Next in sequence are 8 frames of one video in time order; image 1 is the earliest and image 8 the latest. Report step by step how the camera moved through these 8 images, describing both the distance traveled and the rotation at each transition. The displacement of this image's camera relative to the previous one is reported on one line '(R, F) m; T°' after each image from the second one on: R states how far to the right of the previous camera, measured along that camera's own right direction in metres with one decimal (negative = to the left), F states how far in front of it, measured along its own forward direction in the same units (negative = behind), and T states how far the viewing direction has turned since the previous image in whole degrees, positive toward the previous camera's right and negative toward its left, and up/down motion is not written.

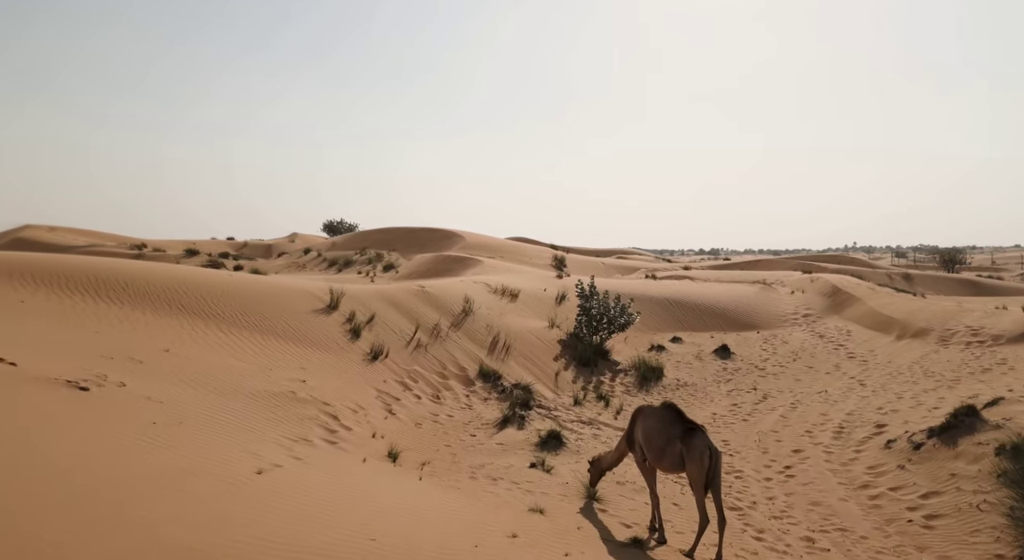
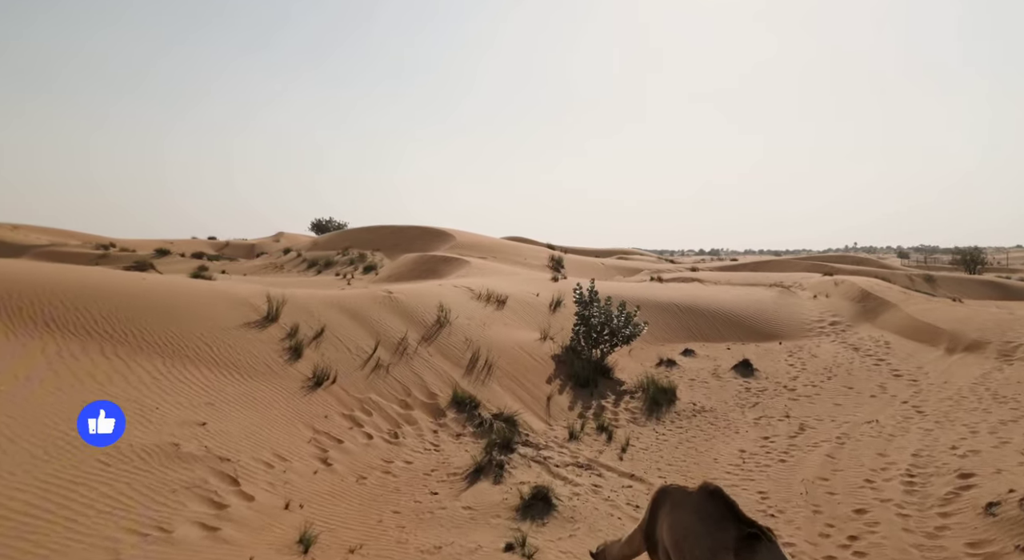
(+0.3, +2.1) m; 0°
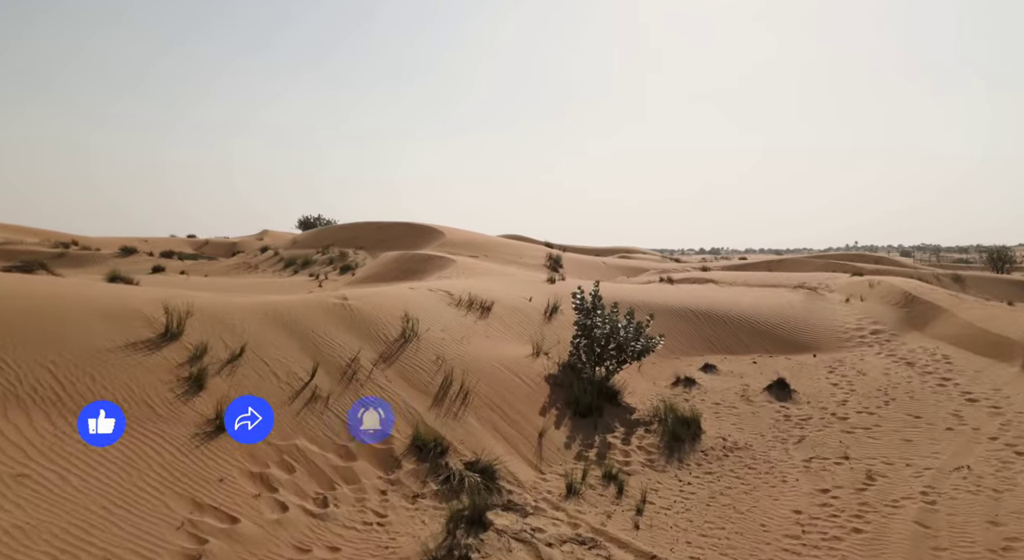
(+0.2, +2.2) m; 0°
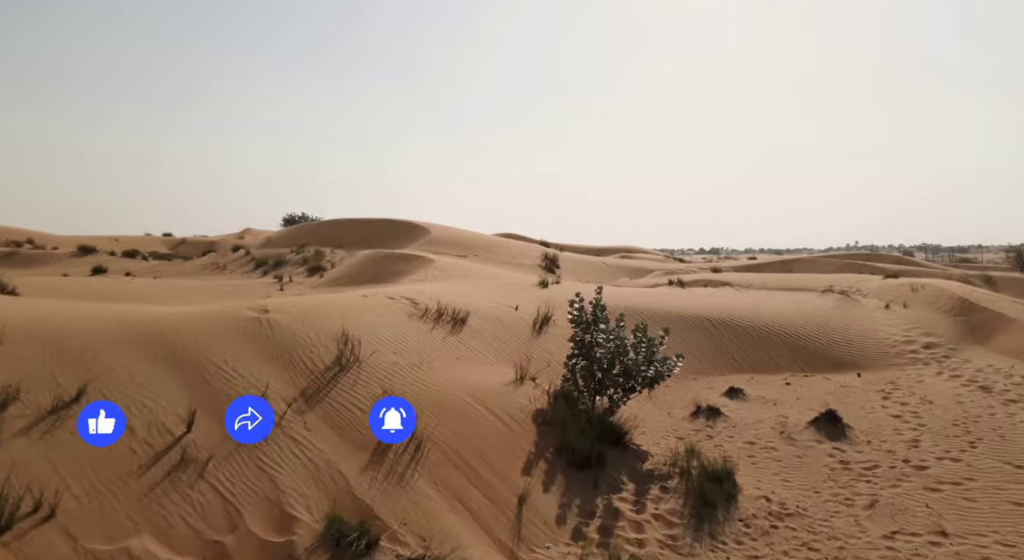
(+0.3, +2.2) m; 0°
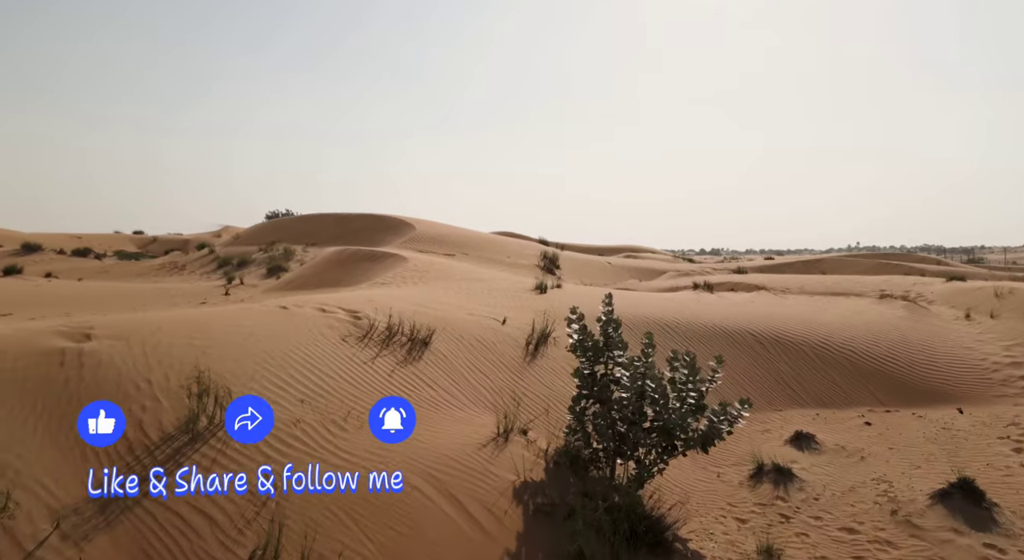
(+0.2, +2.7) m; 0°
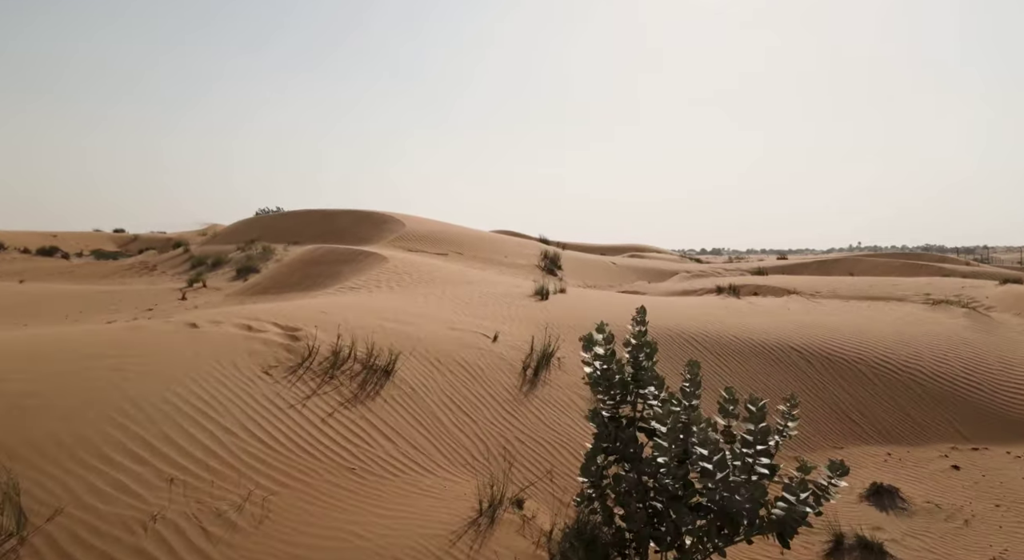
(+0.1, +1.6) m; 0°
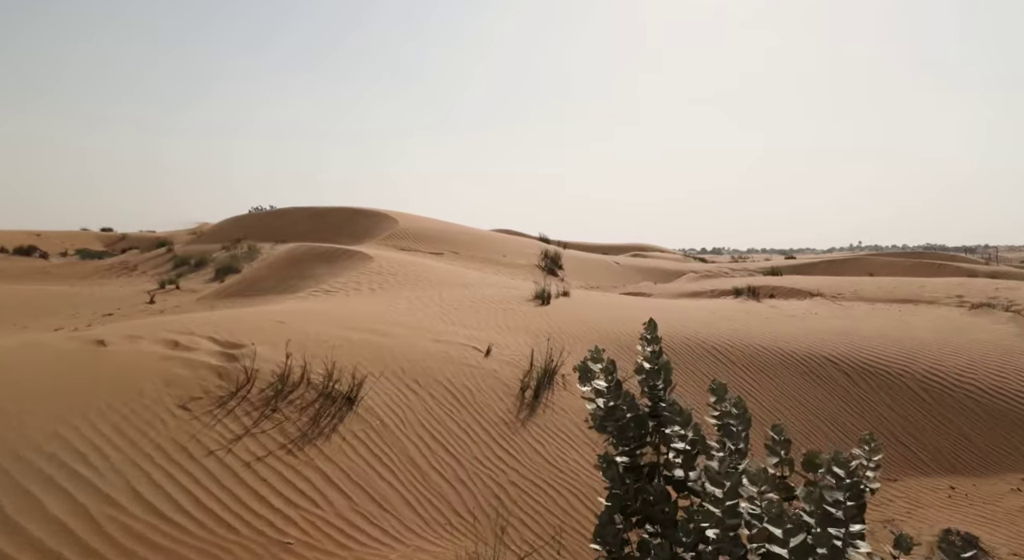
(0.0, +1.0) m; 0°
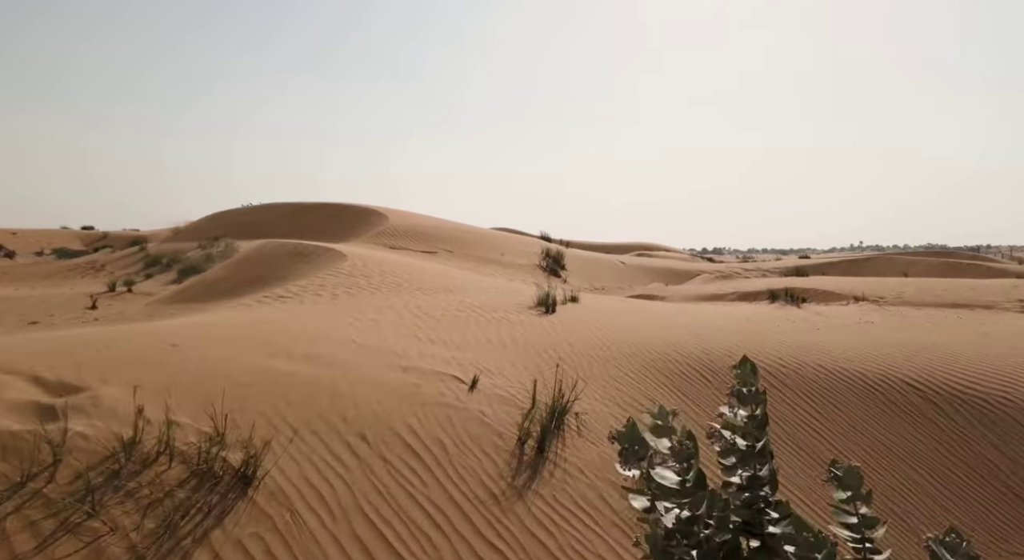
(0.0, +1.4) m; 0°
